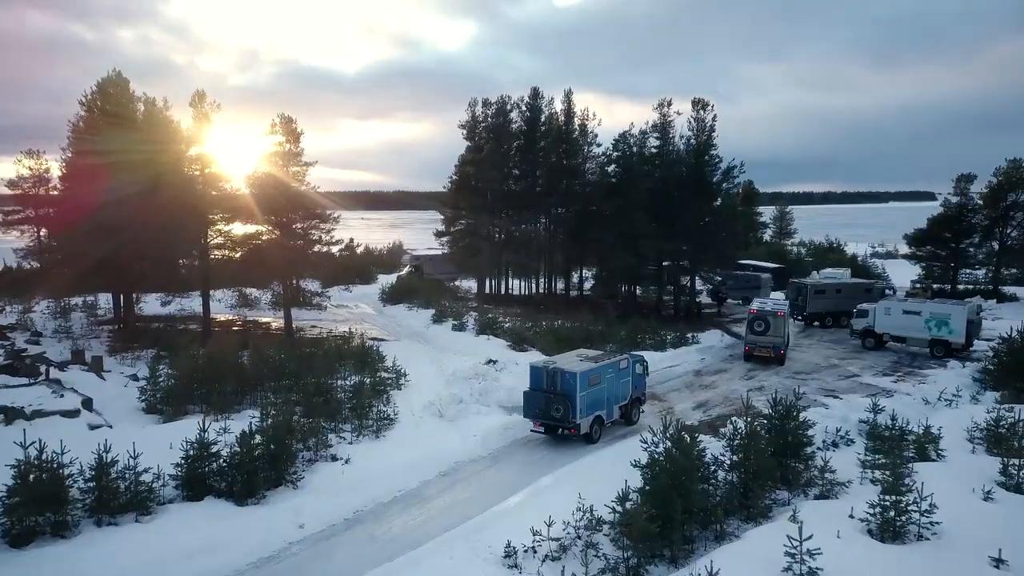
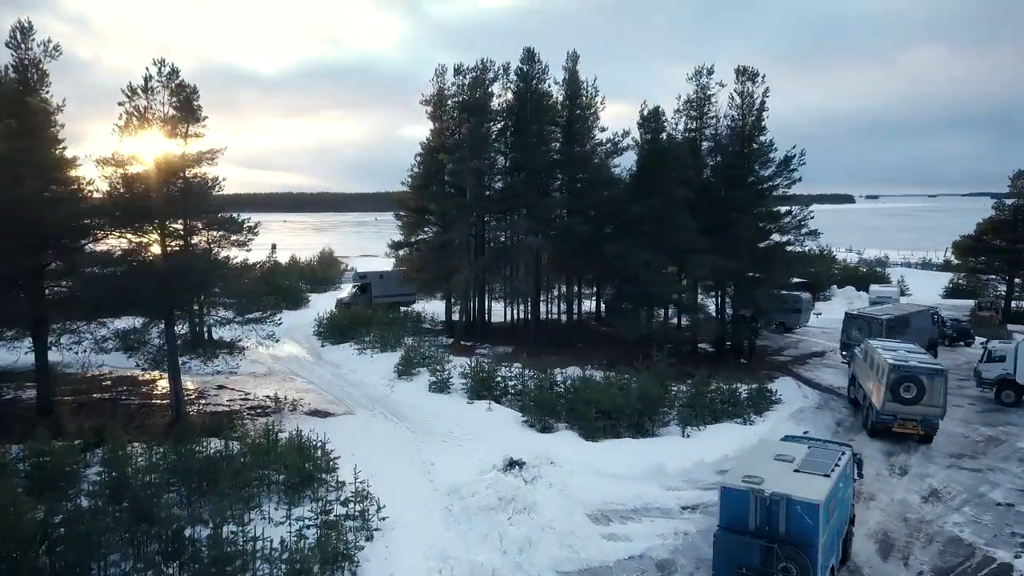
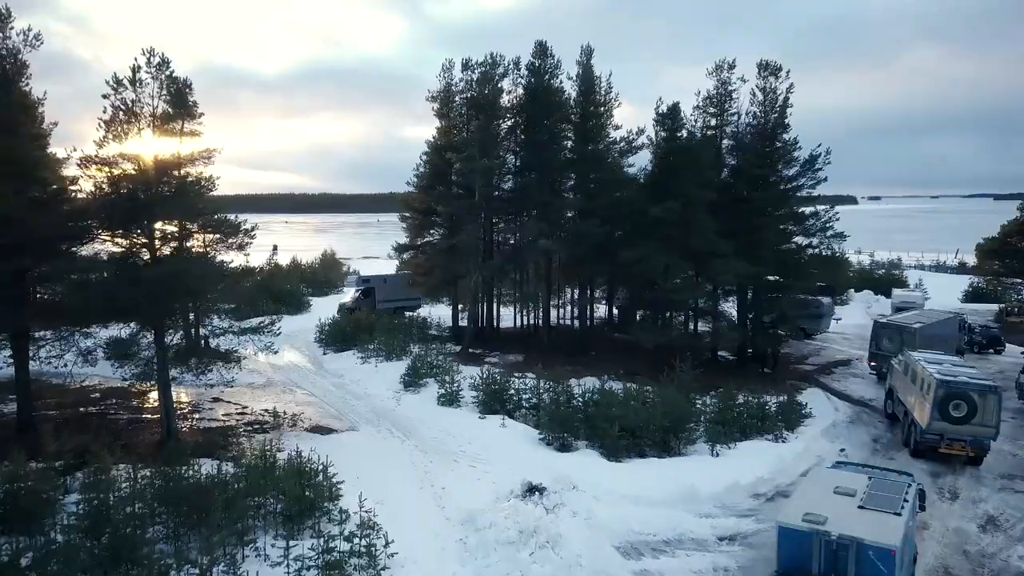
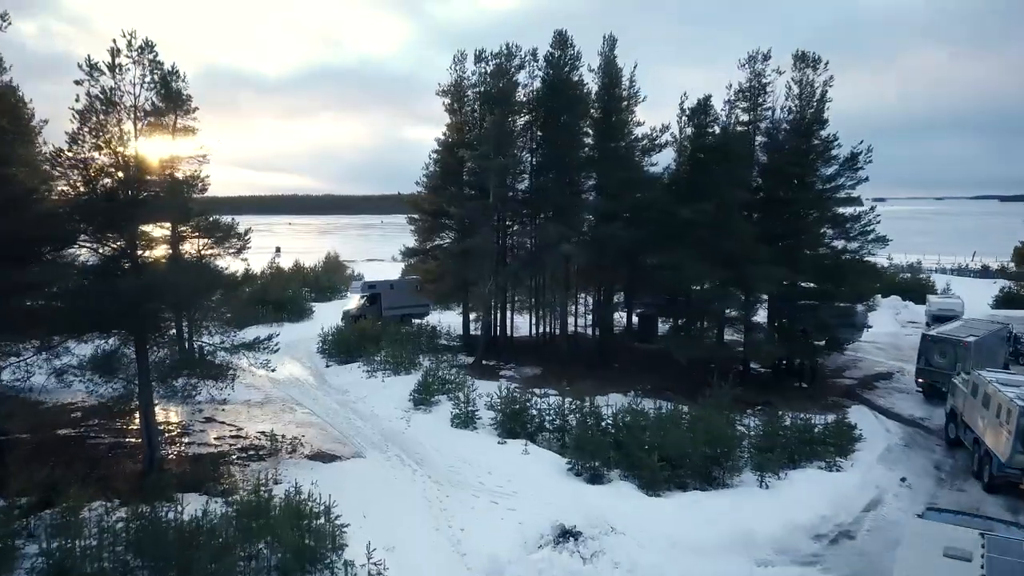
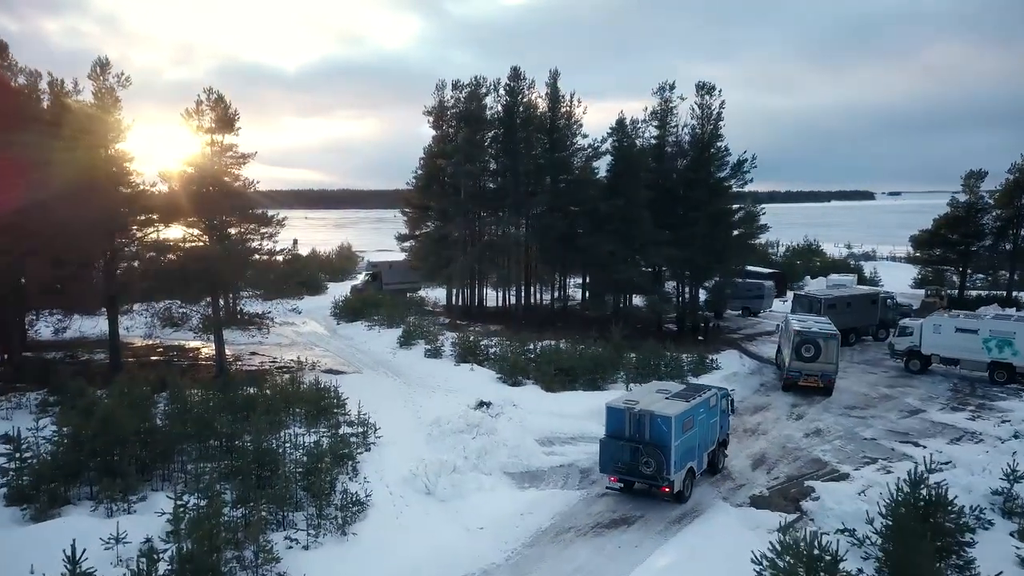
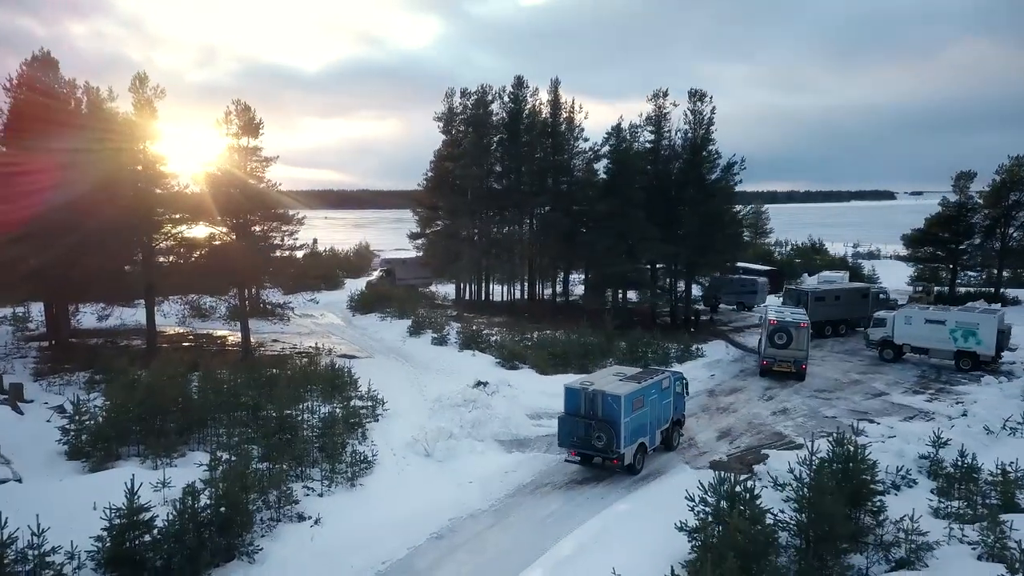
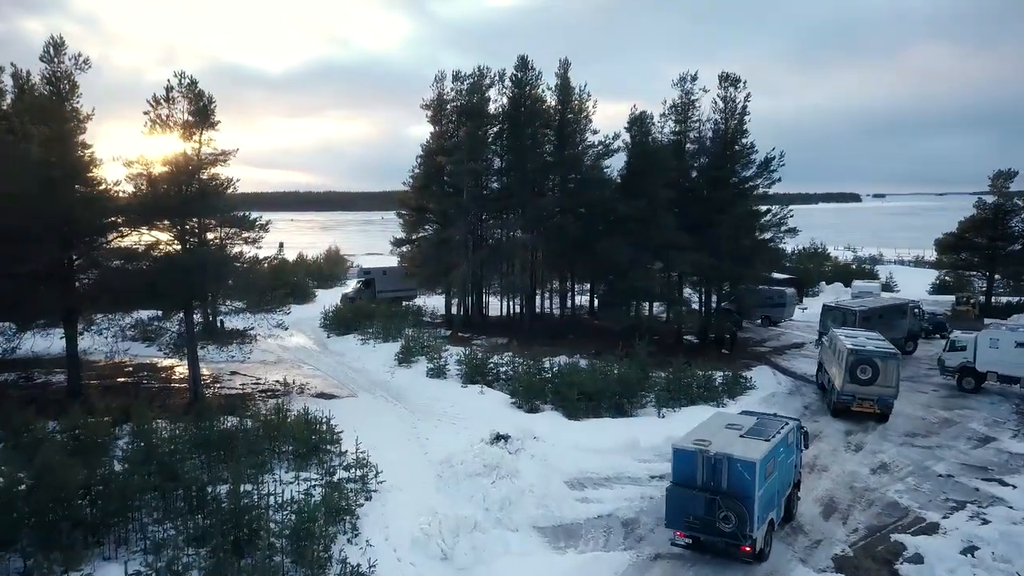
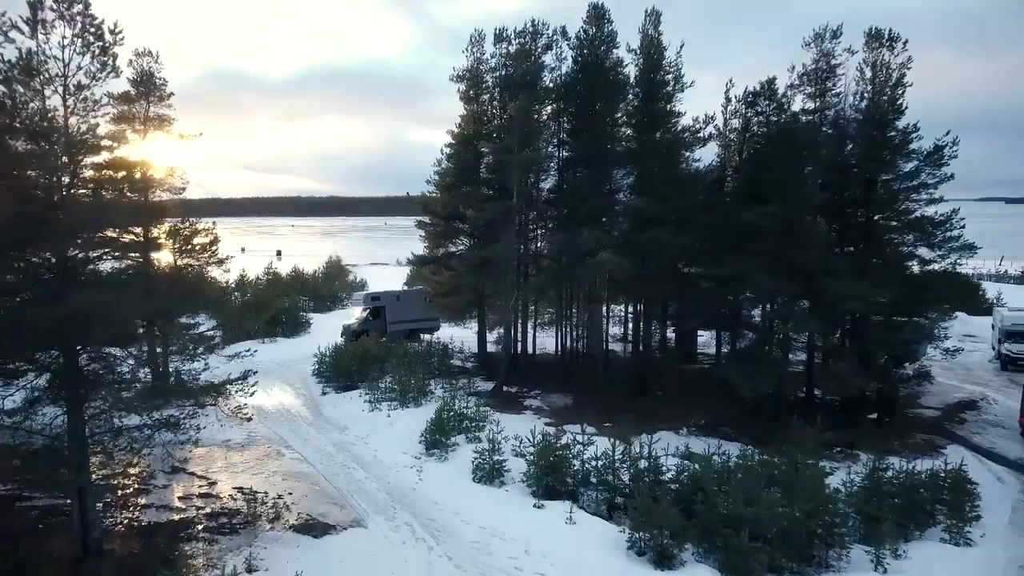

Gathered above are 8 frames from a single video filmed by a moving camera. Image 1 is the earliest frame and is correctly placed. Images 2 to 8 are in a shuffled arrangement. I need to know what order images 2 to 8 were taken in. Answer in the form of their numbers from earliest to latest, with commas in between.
6, 5, 7, 2, 3, 4, 8
